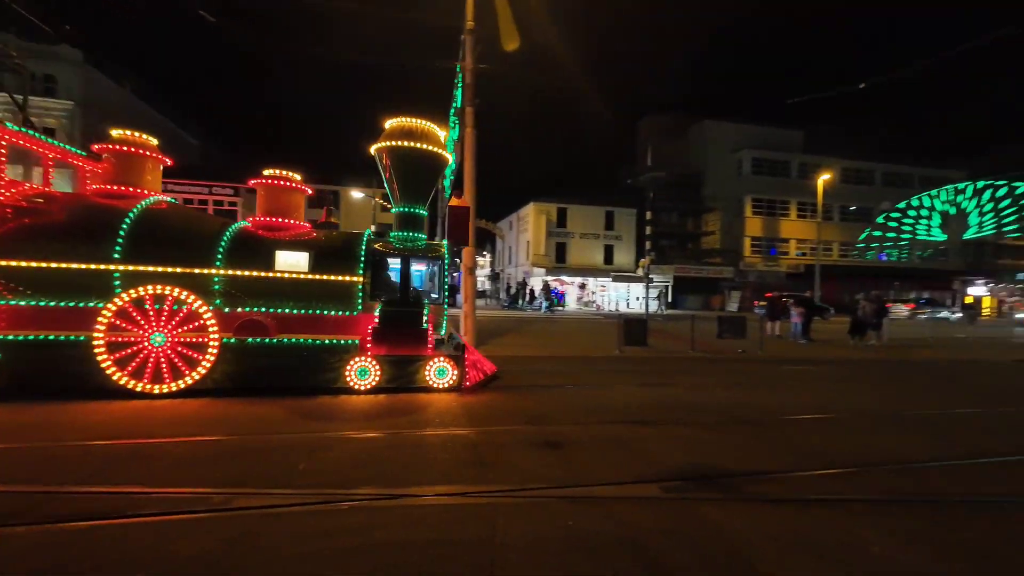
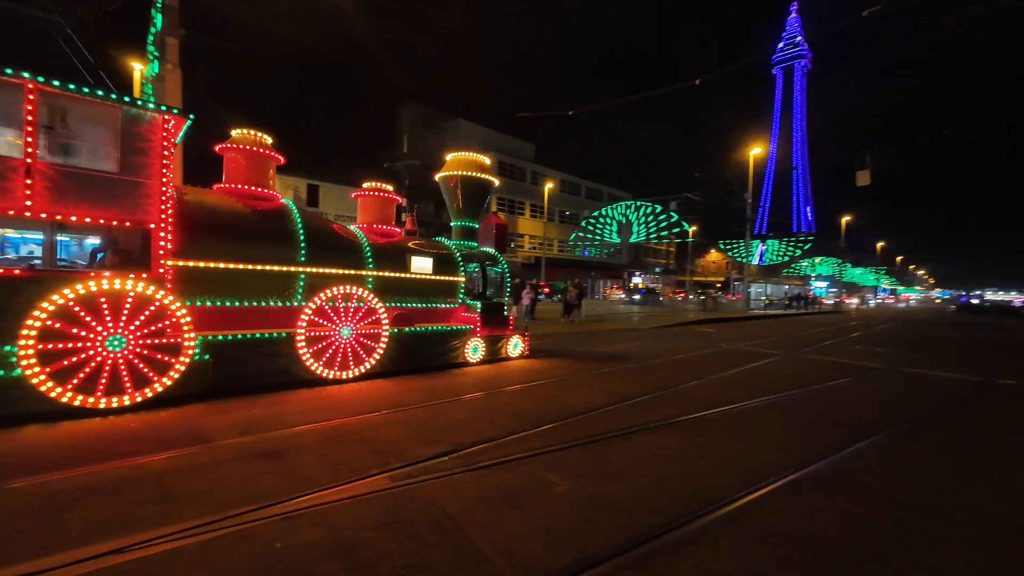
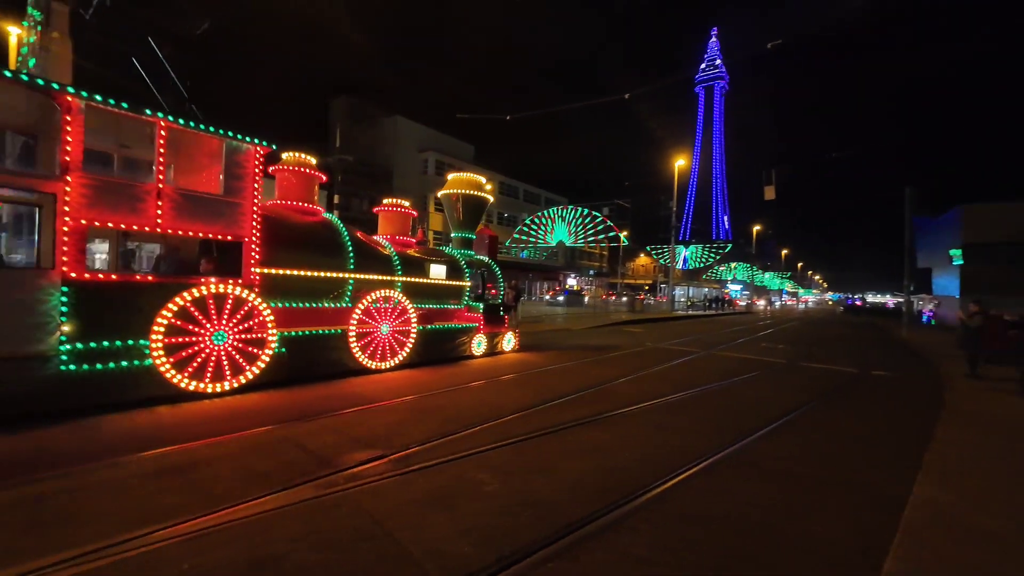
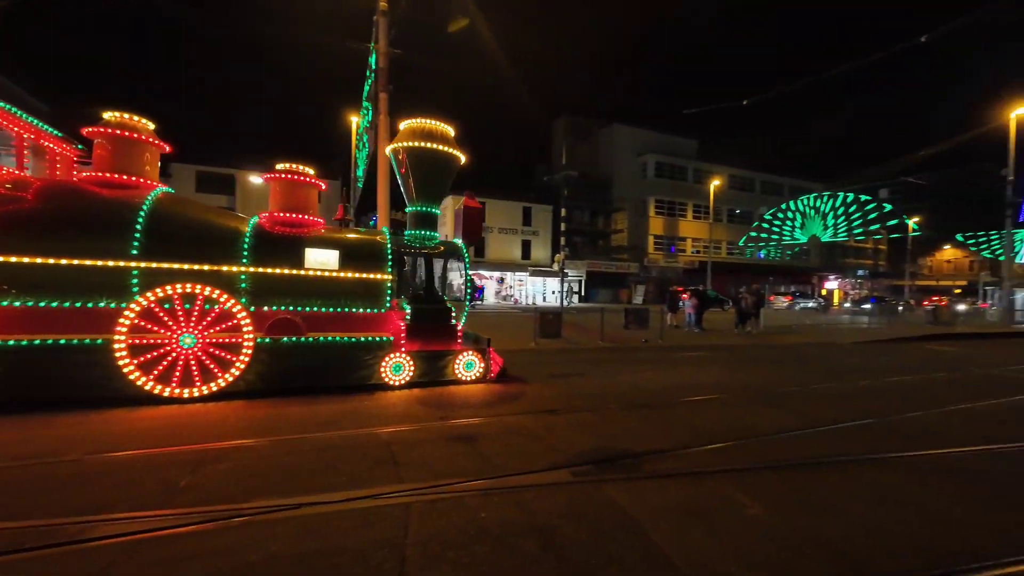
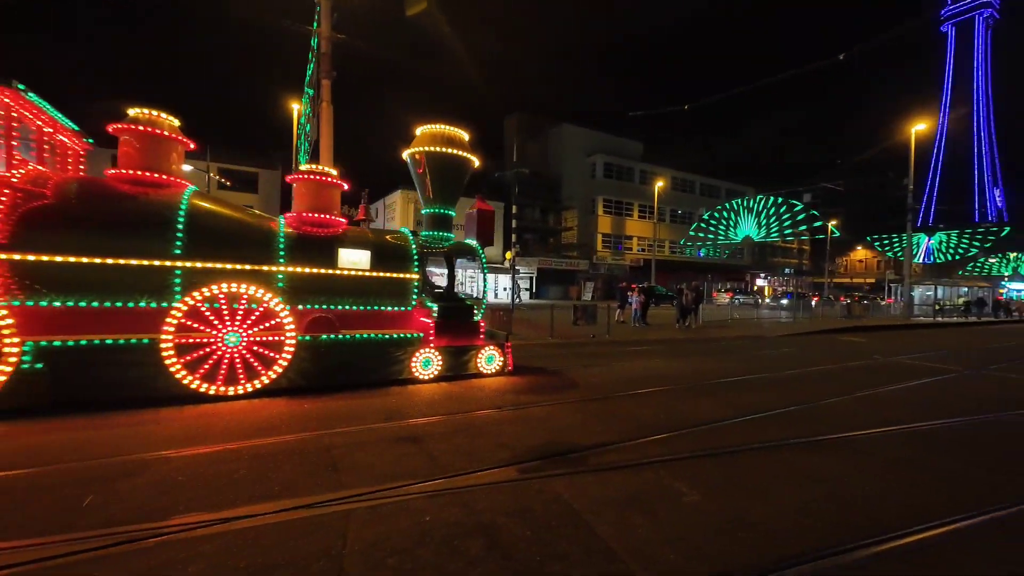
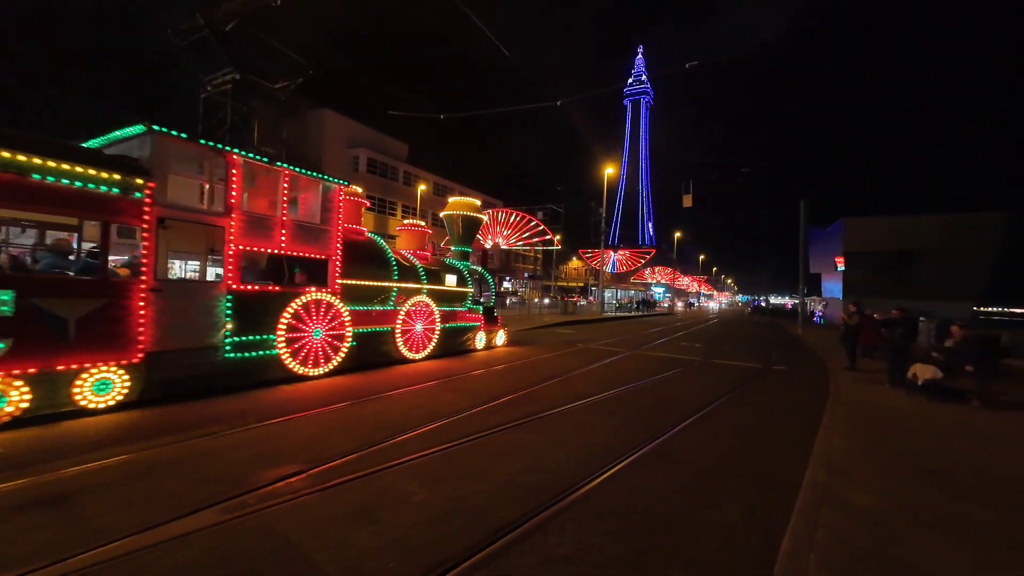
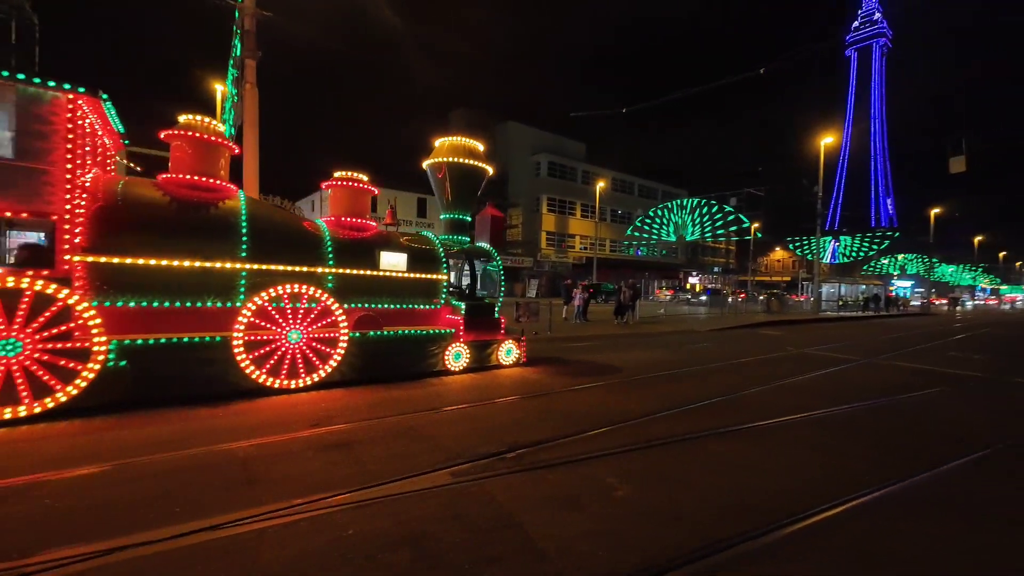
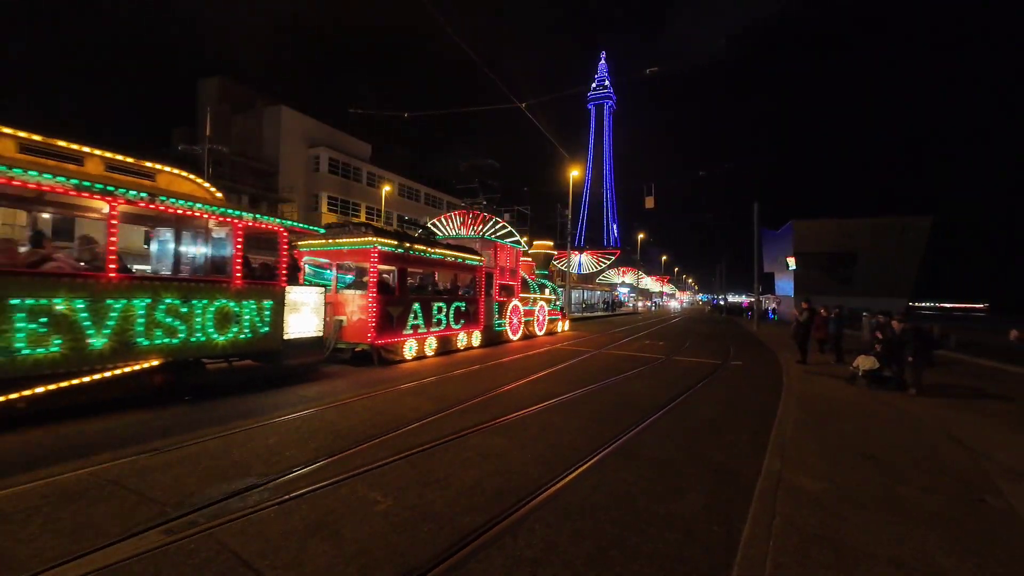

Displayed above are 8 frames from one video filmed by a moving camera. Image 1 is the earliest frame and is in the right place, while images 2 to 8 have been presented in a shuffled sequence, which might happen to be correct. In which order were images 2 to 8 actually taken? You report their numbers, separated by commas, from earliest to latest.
4, 5, 7, 2, 3, 6, 8
